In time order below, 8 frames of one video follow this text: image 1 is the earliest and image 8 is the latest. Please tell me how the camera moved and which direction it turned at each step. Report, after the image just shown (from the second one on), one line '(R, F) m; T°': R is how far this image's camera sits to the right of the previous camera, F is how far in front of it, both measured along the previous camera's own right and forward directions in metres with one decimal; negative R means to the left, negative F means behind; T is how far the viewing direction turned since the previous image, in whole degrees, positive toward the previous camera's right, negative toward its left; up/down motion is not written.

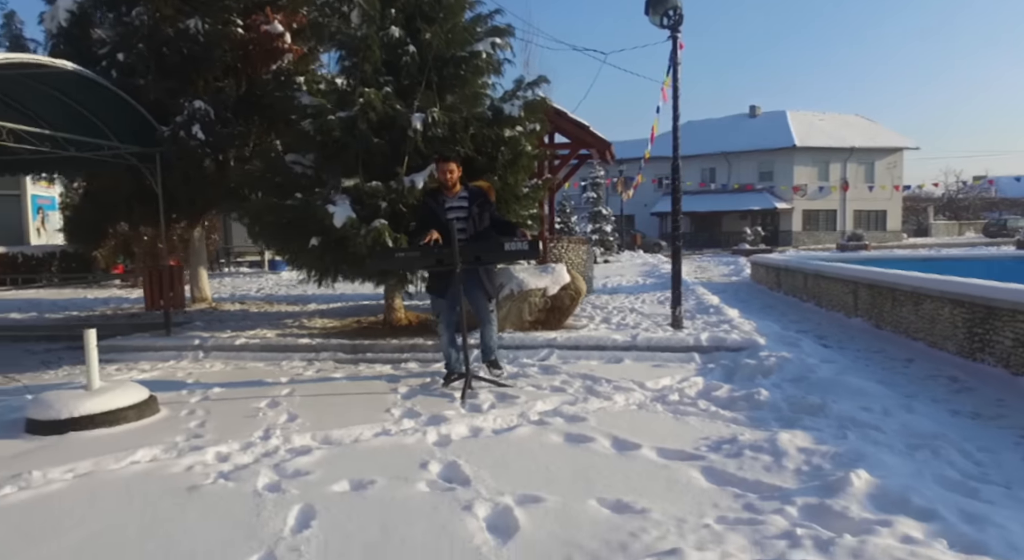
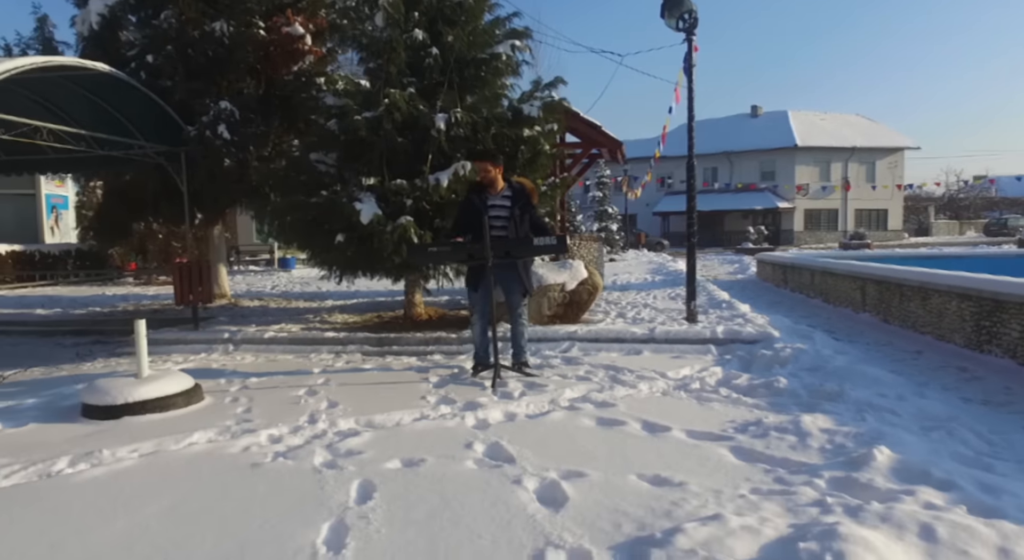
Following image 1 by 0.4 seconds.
(-0.2, -0.2) m; 0°
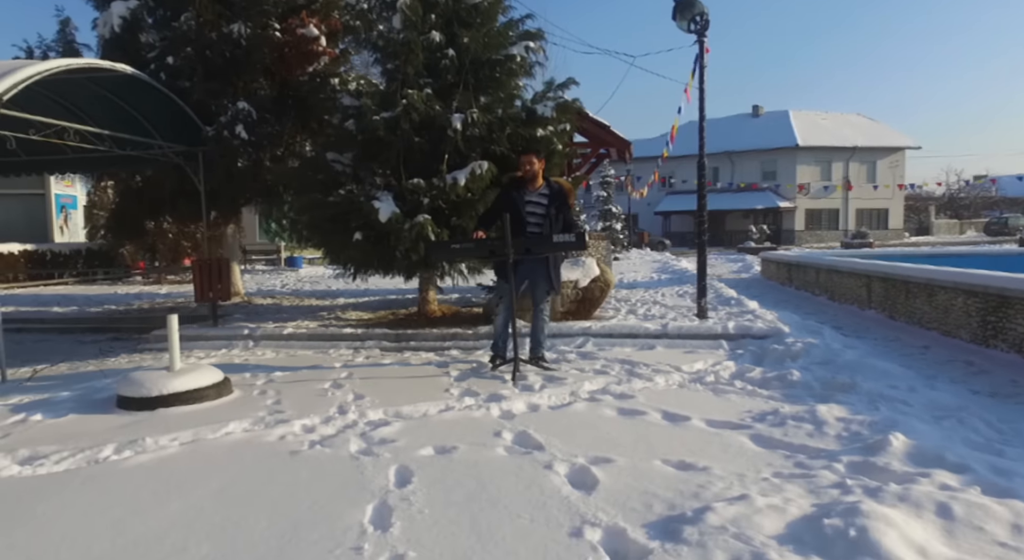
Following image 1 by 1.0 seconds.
(-0.2, -0.1) m; 0°
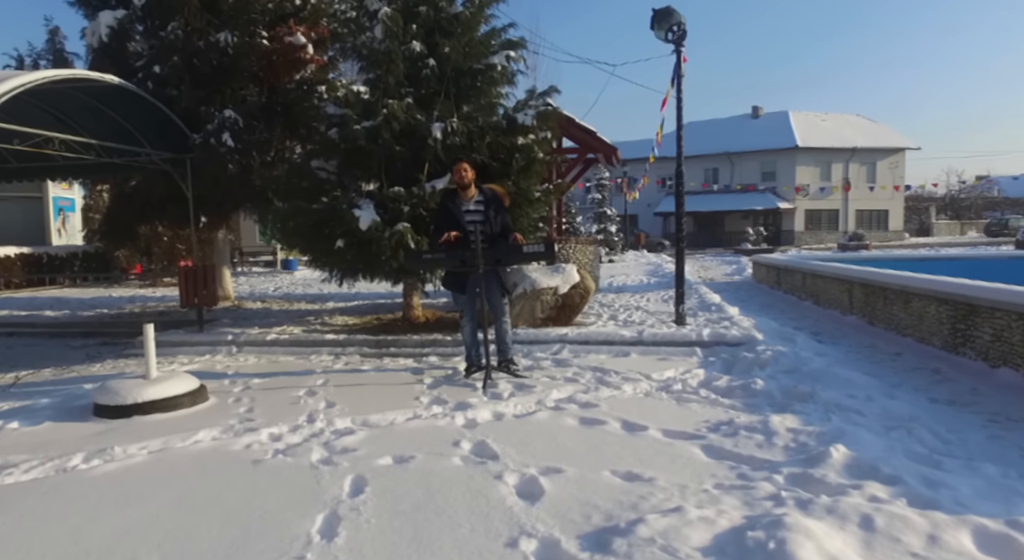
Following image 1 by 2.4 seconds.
(+0.3, -0.1) m; 0°
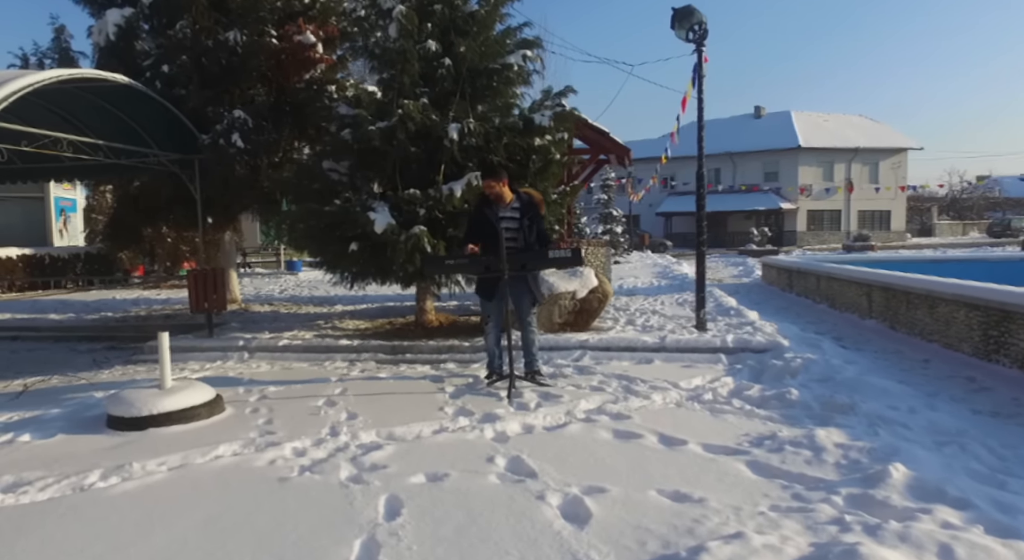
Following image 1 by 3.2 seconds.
(-0.2, +0.2) m; 0°
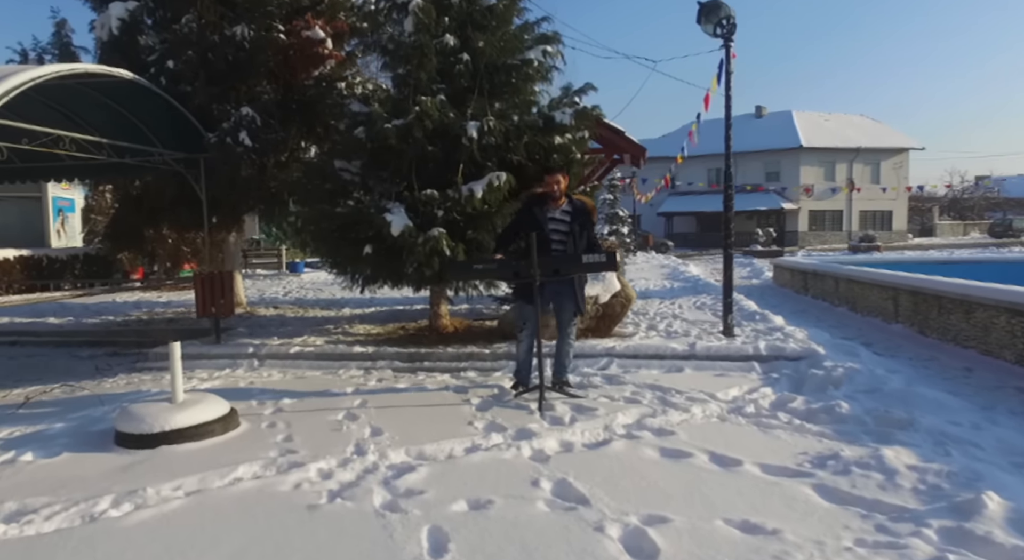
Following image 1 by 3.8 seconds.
(-0.3, +0.3) m; 0°
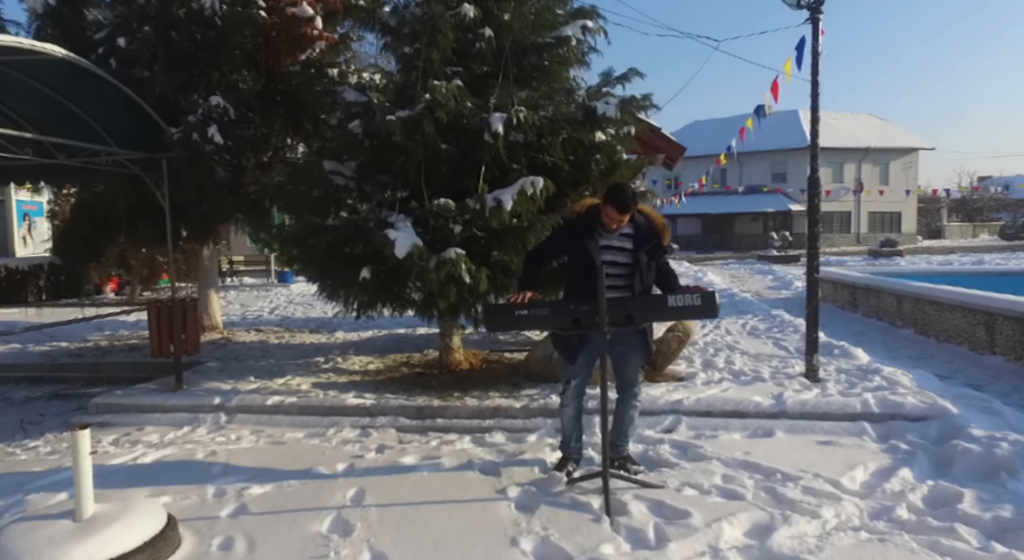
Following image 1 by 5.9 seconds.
(-0.3, +1.3) m; 0°
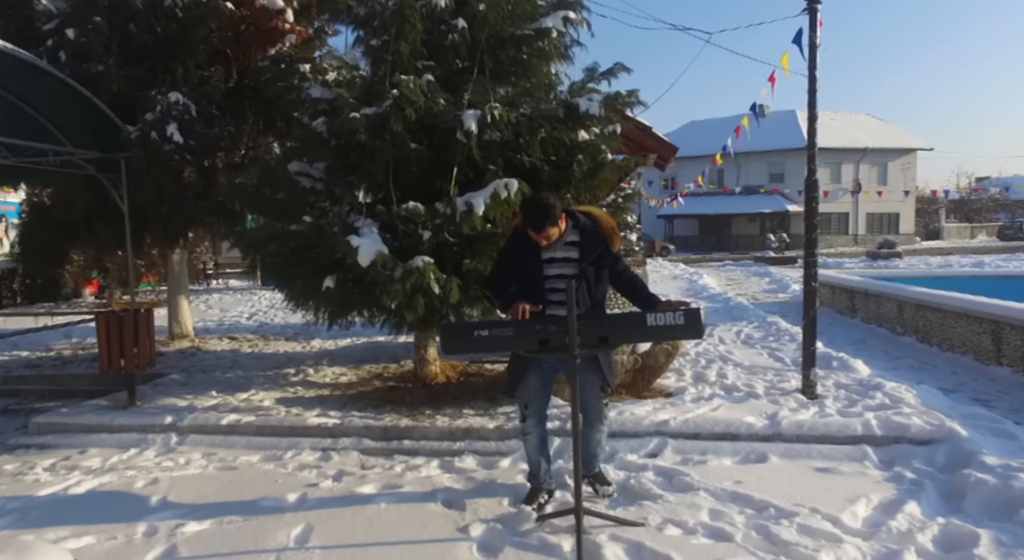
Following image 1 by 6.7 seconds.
(+0.2, +0.4) m; 0°
